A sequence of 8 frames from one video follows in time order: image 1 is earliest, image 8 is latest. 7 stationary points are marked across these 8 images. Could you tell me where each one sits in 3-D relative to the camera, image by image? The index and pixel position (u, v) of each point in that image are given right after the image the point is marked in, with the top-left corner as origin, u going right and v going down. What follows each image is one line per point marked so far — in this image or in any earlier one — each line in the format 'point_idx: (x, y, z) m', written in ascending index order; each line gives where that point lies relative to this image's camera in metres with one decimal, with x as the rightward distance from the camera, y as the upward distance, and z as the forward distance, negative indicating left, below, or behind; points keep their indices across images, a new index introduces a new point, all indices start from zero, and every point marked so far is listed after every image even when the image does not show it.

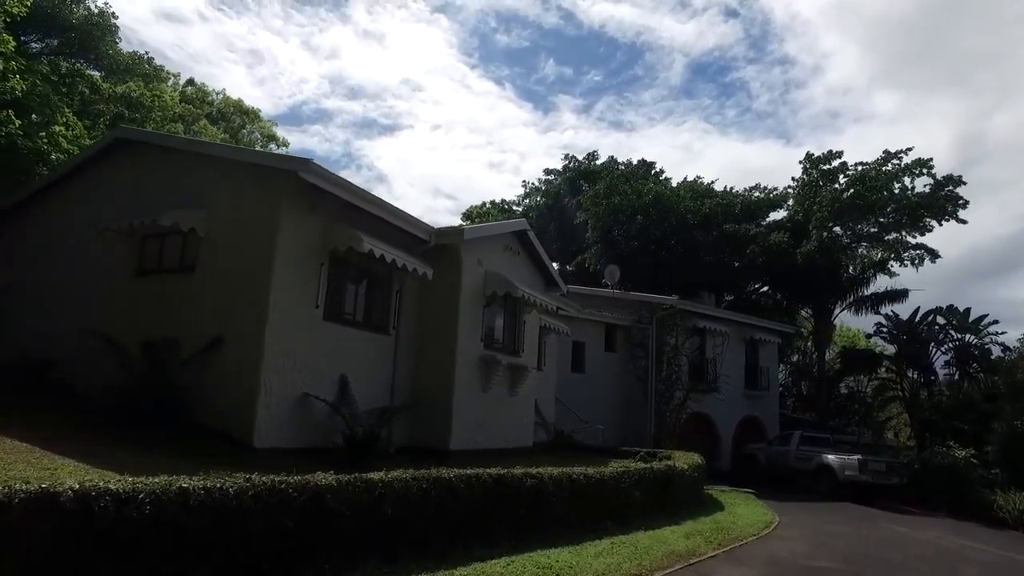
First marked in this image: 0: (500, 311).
0: (-0.3, -0.7, +17.4) m
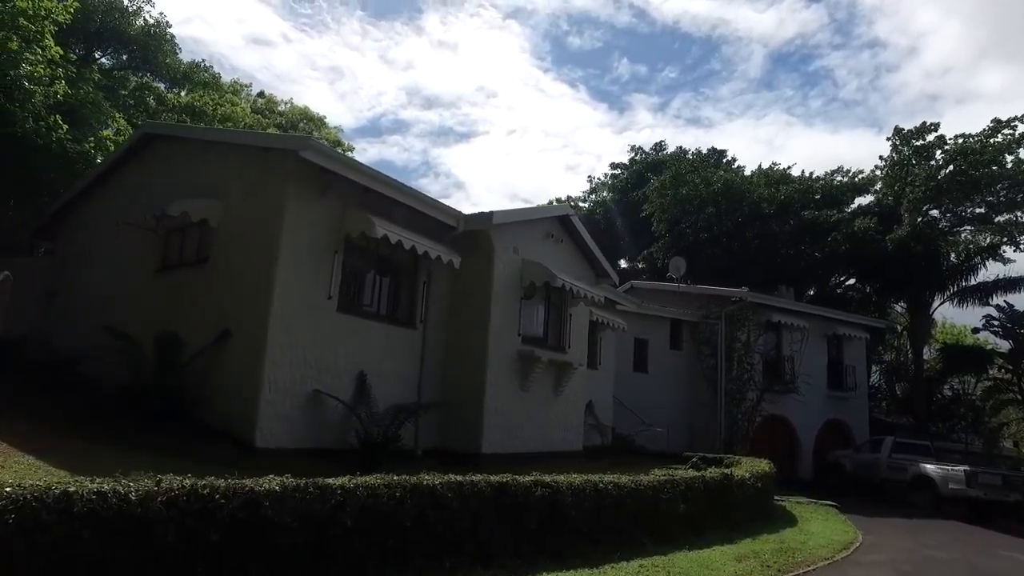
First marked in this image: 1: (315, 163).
0: (+0.8, -0.4, +16.1) m
1: (-3.7, +2.4, +11.6) m
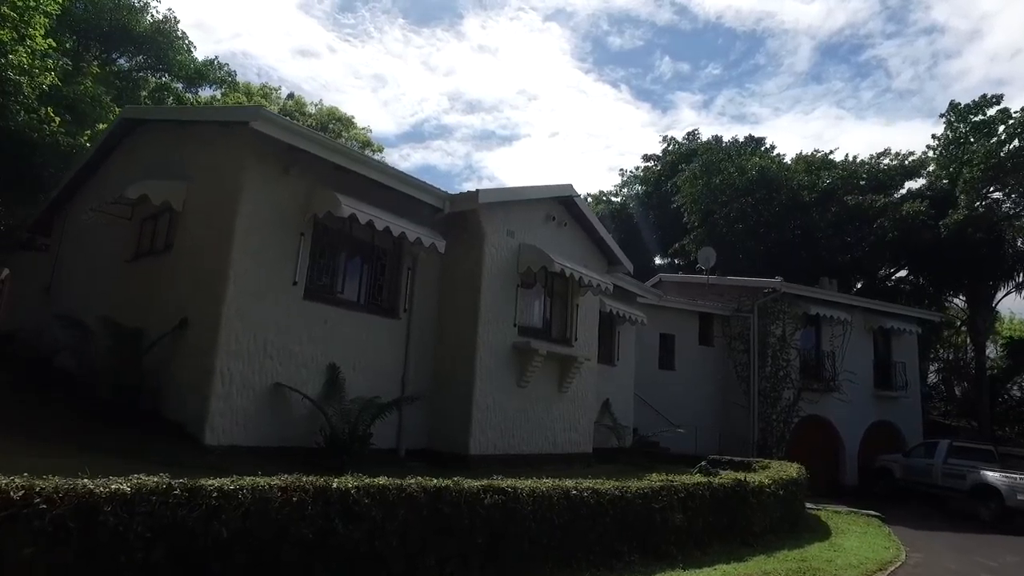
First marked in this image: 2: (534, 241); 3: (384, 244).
0: (+0.7, -0.1, +14.8) m
1: (-4.1, +2.6, +10.7) m
2: (+0.5, +1.1, +14.4) m
3: (-2.7, +0.9, +12.8) m
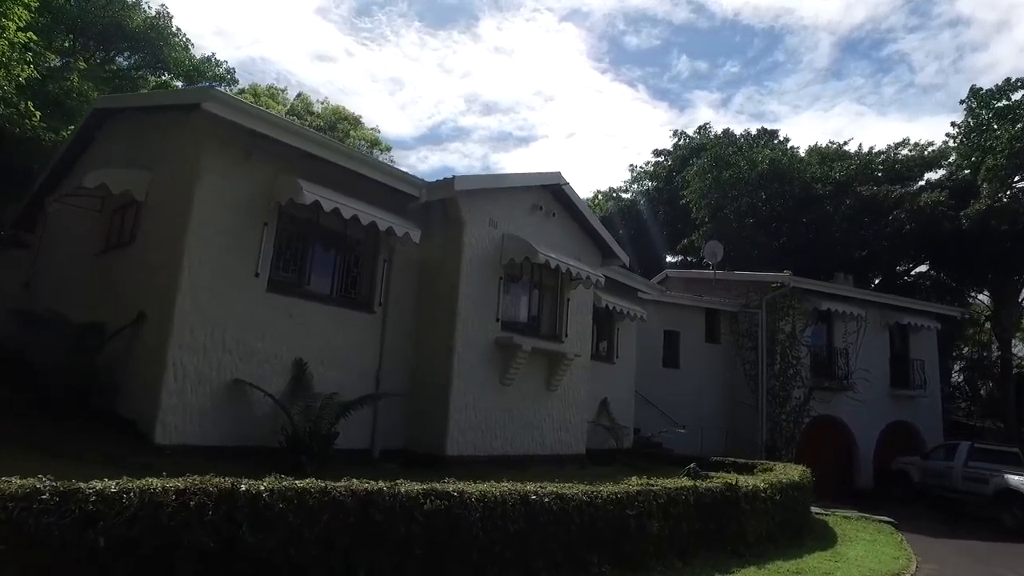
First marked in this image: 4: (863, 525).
0: (+0.4, +0.1, +14.1) m
1: (-4.6, +2.8, +10.1) m
2: (+0.1, +1.3, +13.7) m
3: (-3.1, +1.1, +12.2) m
4: (+8.3, -5.6, +14.5) m
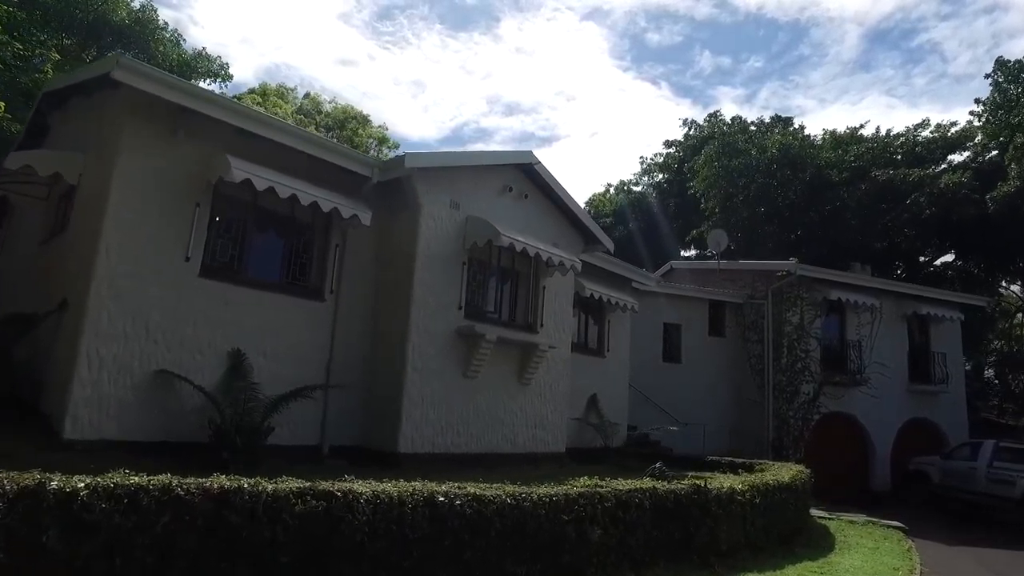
0: (-0.3, +0.3, +13.1) m
1: (-5.4, +3.0, +9.4) m
2: (-0.6, +1.6, +12.8) m
3: (-3.8, +1.3, +11.4) m
4: (+7.7, -5.2, +13.2) m
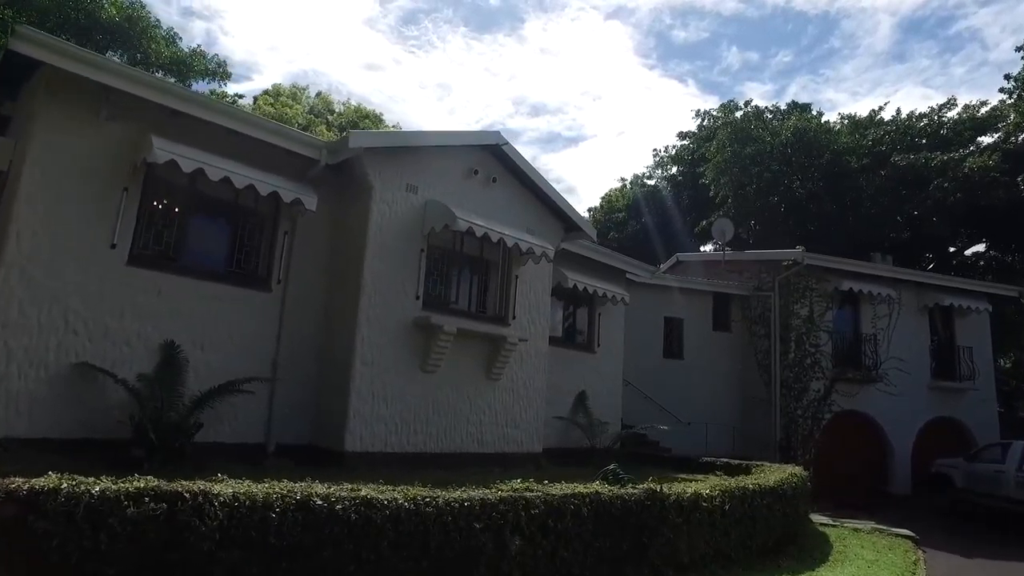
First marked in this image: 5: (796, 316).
0: (-1.0, +0.6, +12.3) m
1: (-6.3, +3.2, +8.8) m
2: (-1.3, +1.8, +12.0) m
3: (-4.6, +1.5, +10.7) m
4: (+7.0, -4.9, +12.0) m
5: (+9.1, -0.9, +19.8) m
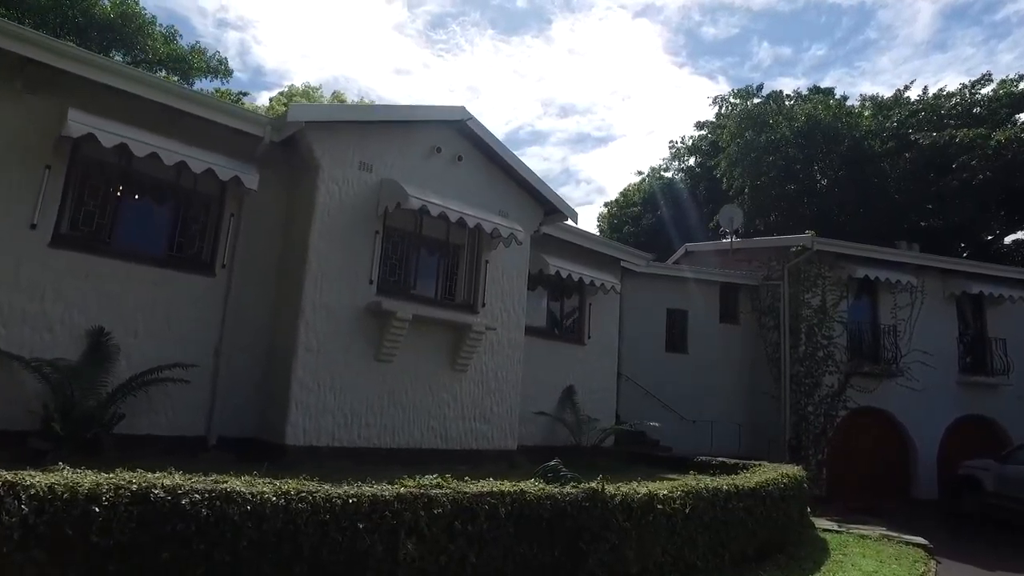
0: (-1.6, +0.8, +11.5) m
1: (-7.1, +3.4, +8.3) m
2: (-1.9, +2.0, +11.2) m
3: (-5.3, +1.8, +10.1) m
4: (+6.4, -4.6, +10.8) m
5: (+8.9, -0.5, +18.5) m
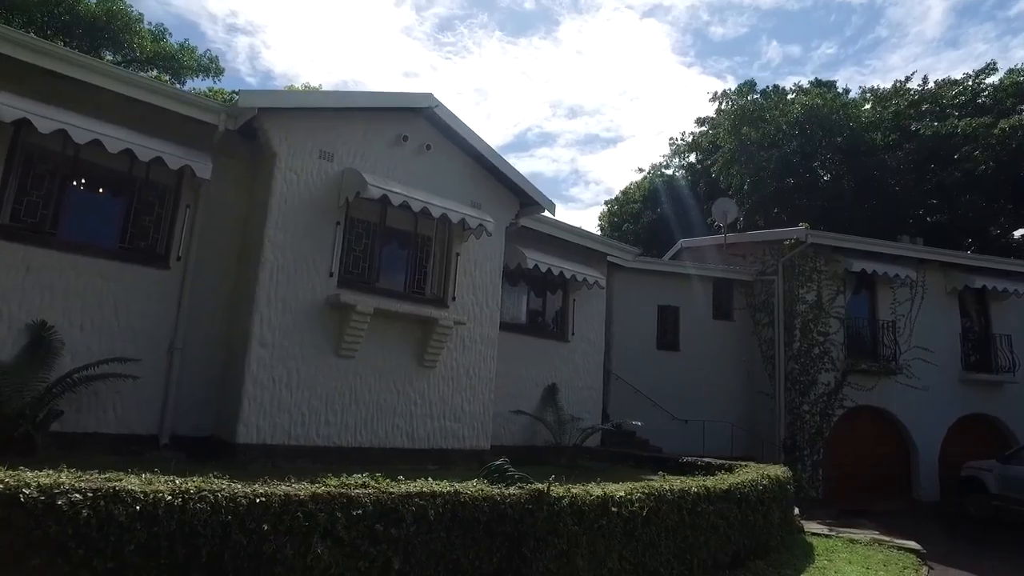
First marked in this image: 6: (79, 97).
0: (-2.1, +1.0, +11.1) m
1: (-7.7, +3.5, +7.9) m
2: (-2.5, +2.2, +10.8) m
3: (-5.8, +1.9, +9.7) m
4: (+5.9, -4.4, +10.2) m
5: (+8.4, -0.4, +17.9) m
6: (-6.5, +2.9, +9.0) m
